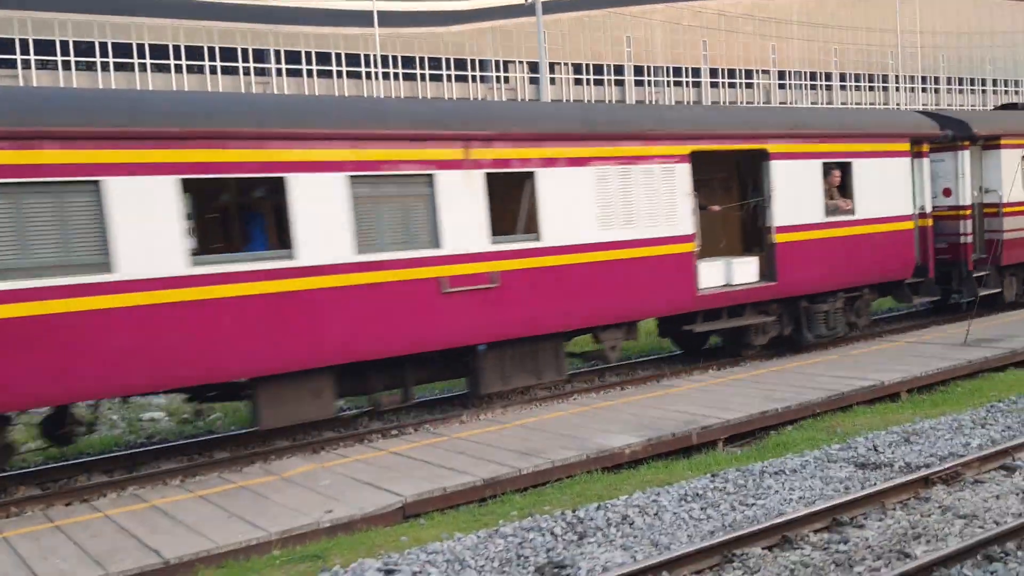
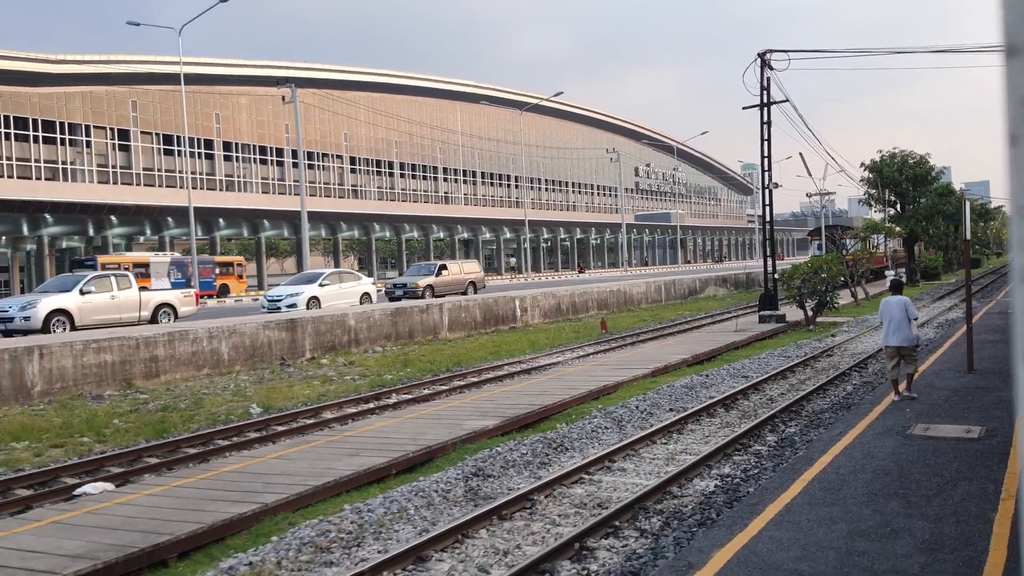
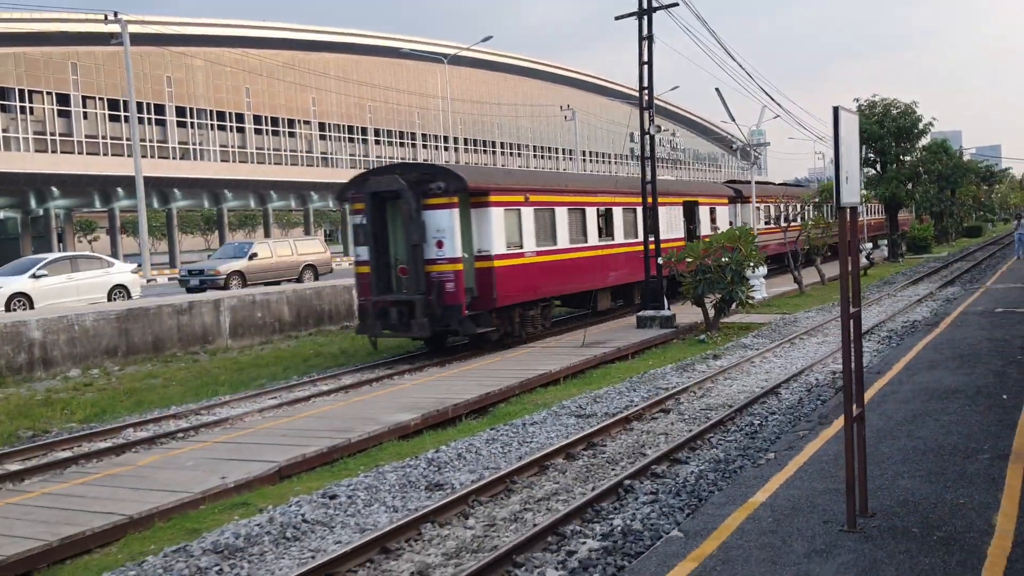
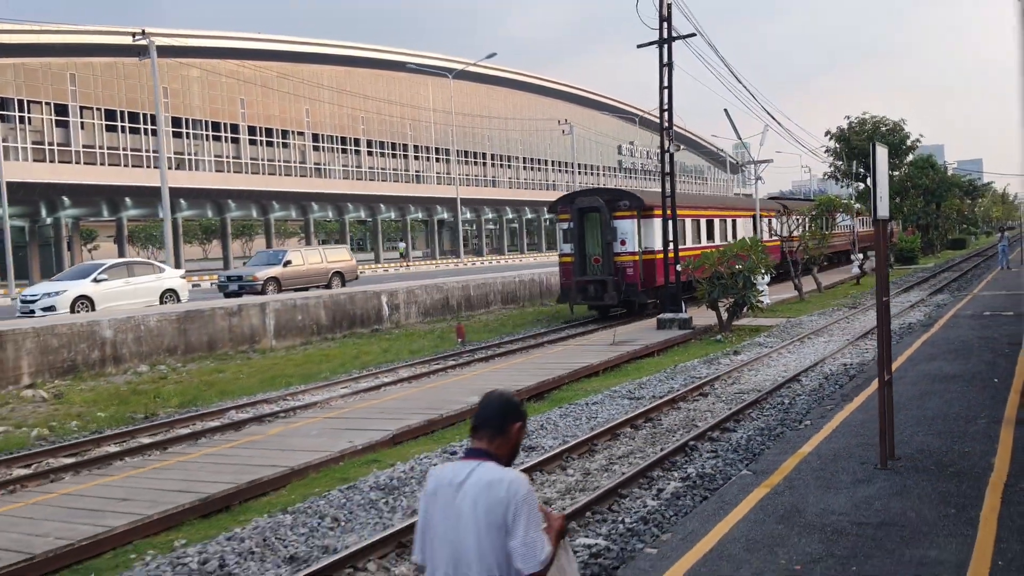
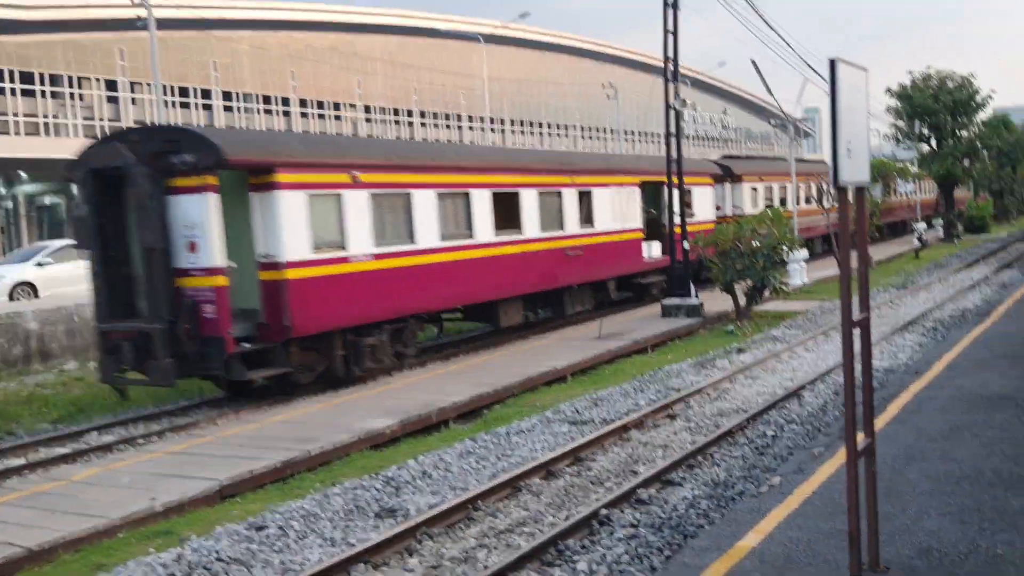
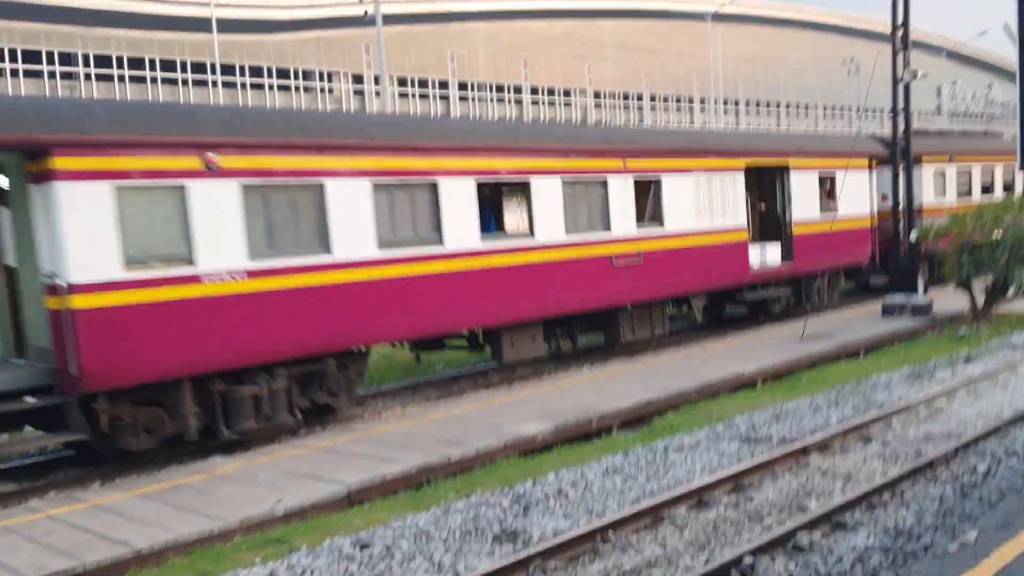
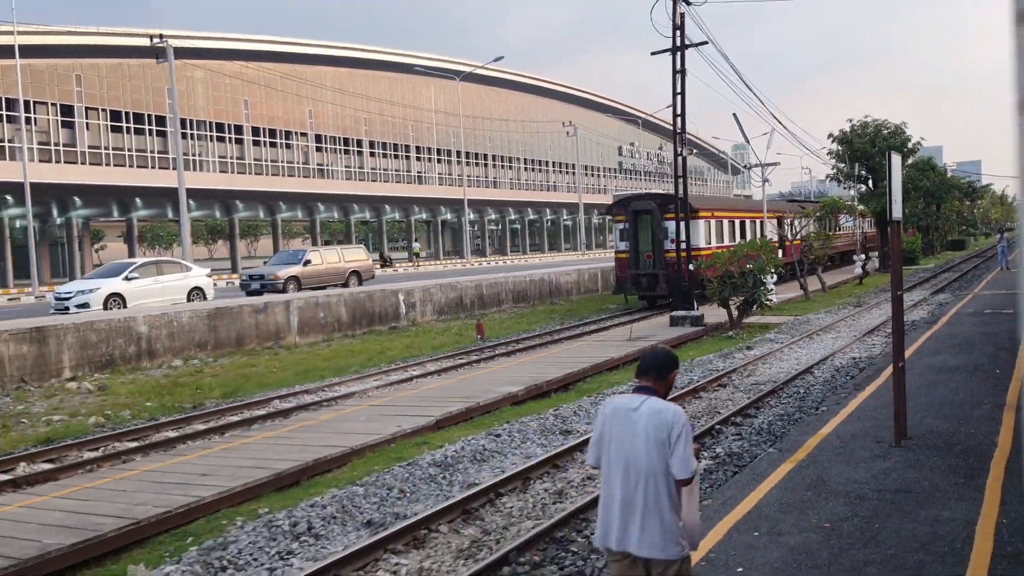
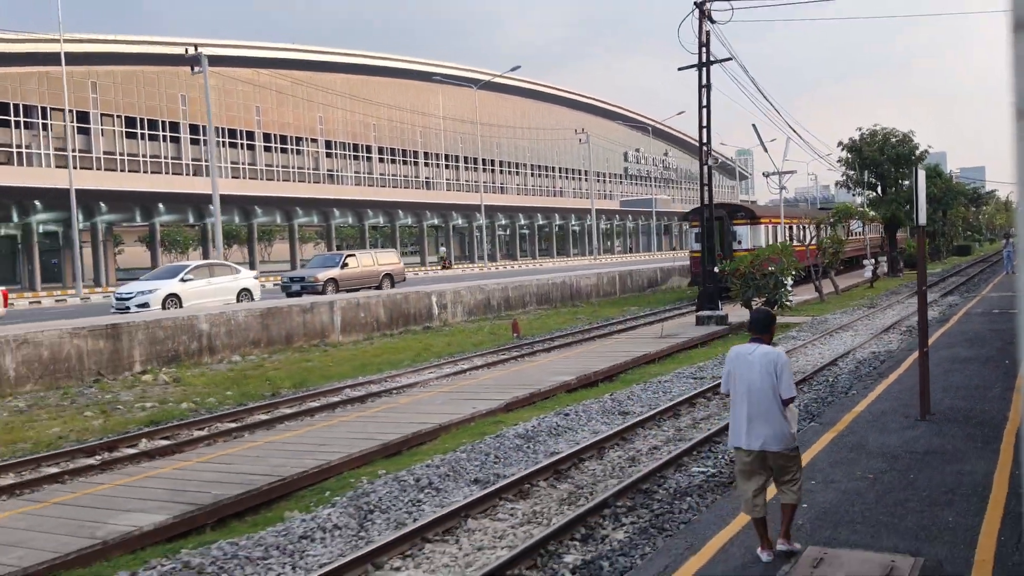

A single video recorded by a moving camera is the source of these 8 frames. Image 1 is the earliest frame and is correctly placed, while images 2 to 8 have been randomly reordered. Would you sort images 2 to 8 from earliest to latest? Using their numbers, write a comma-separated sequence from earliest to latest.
6, 5, 3, 4, 7, 8, 2
